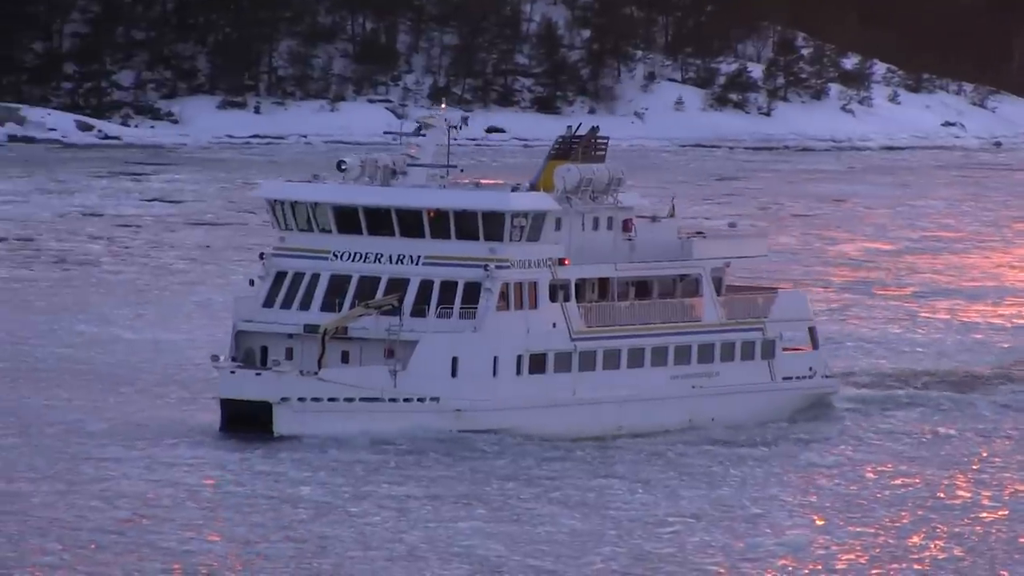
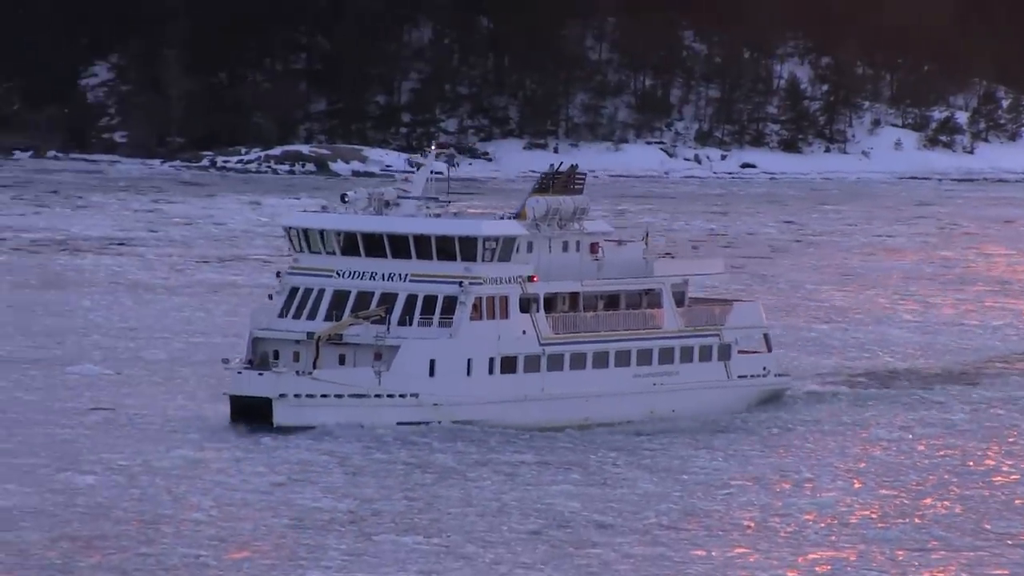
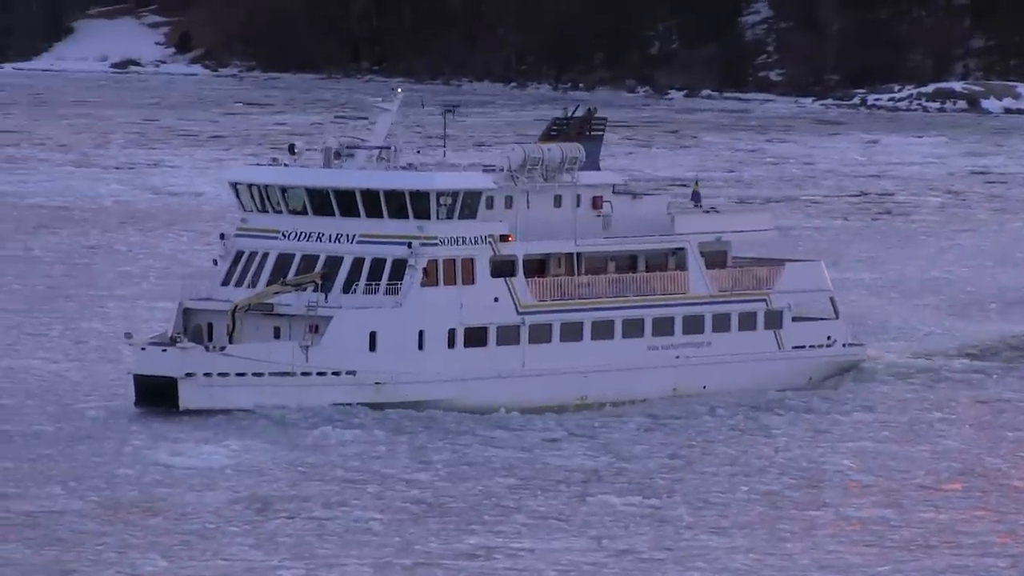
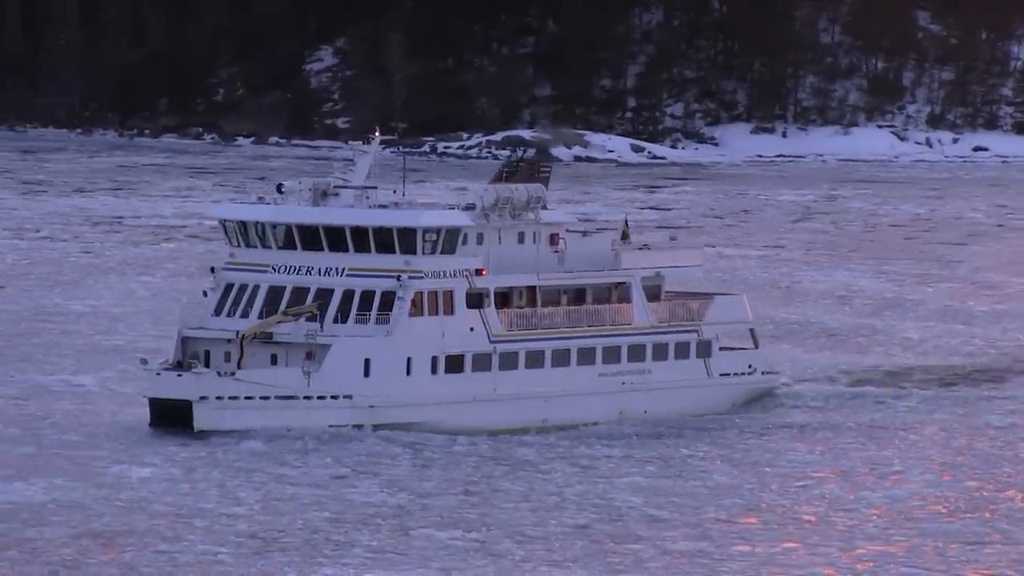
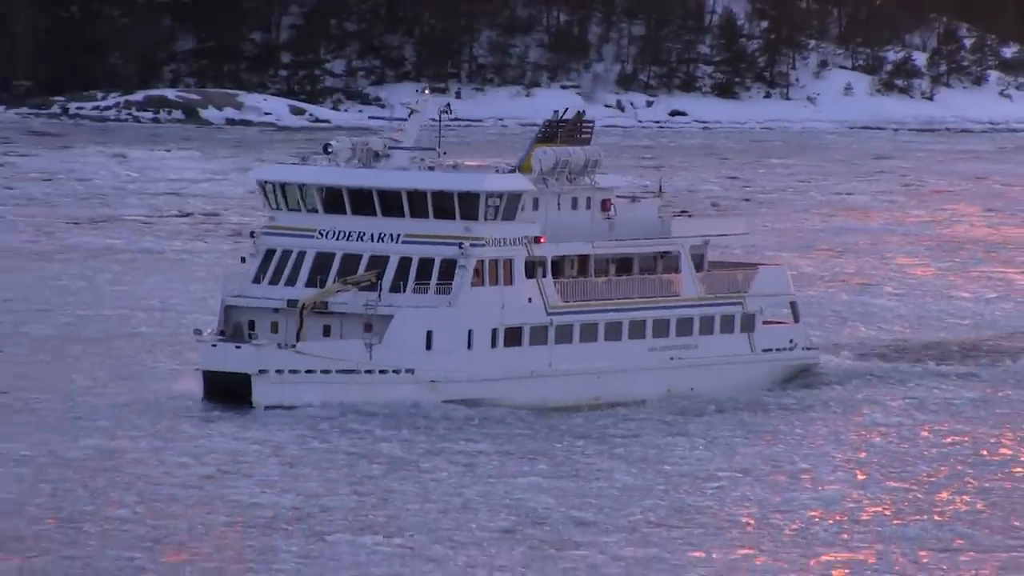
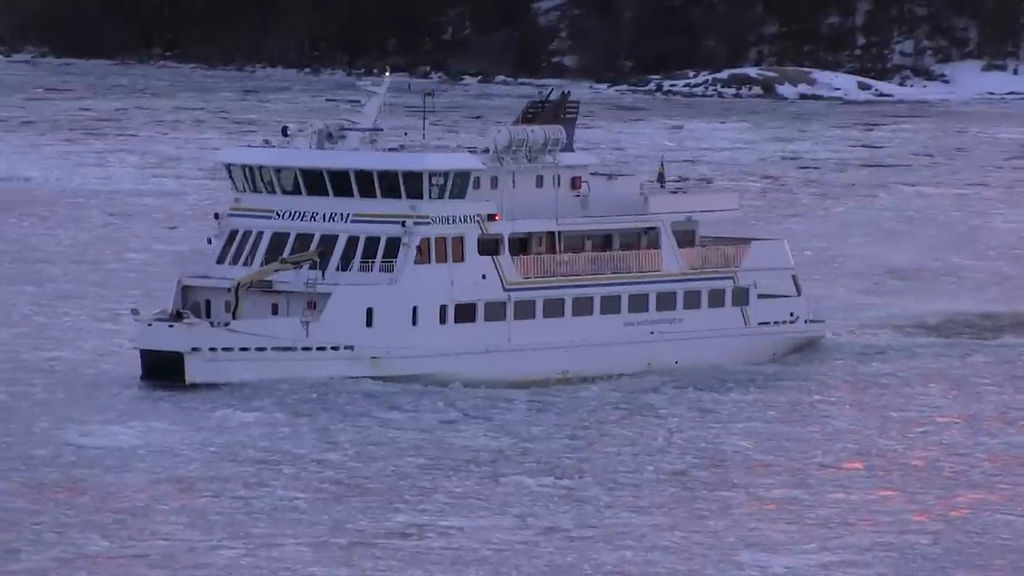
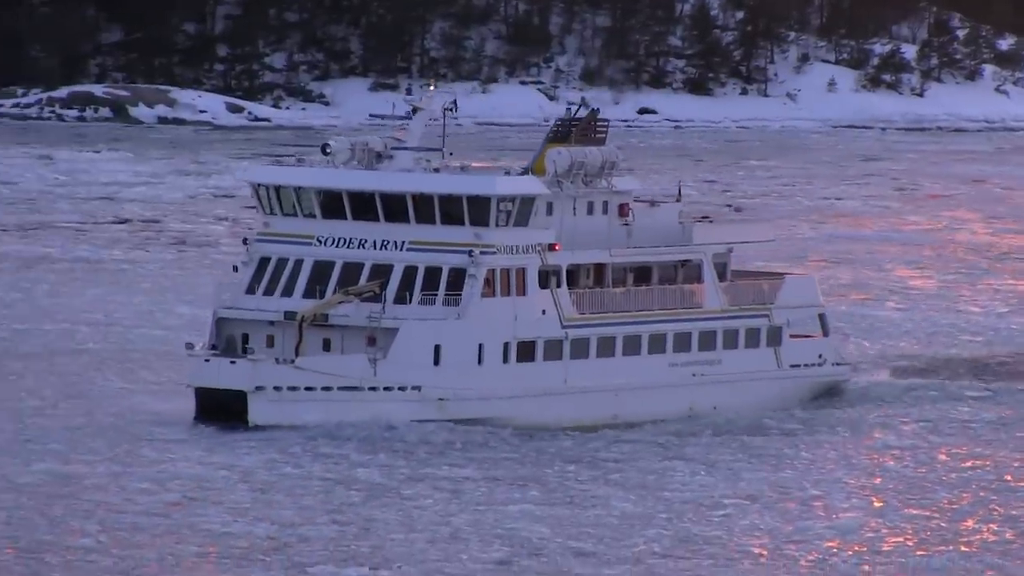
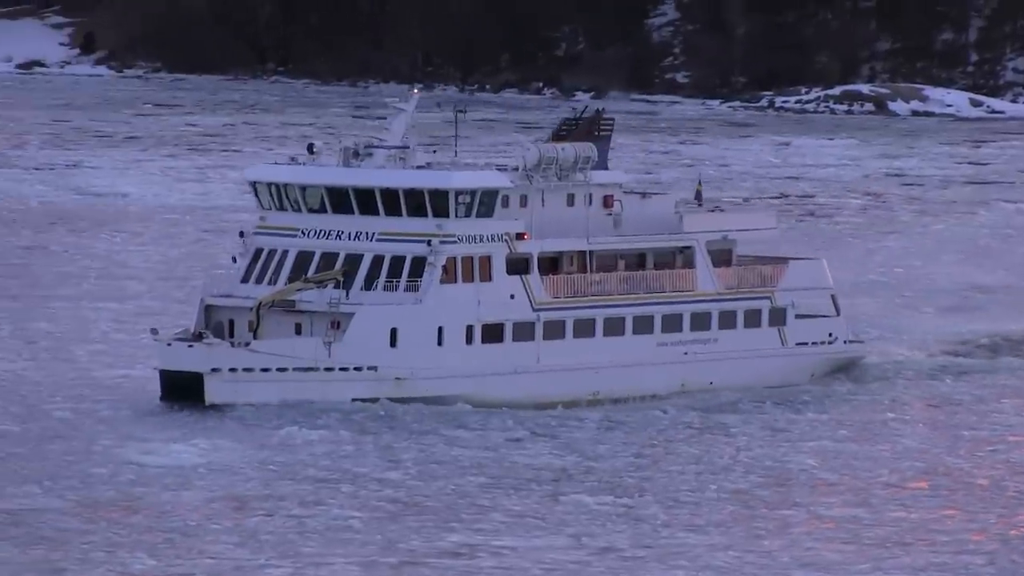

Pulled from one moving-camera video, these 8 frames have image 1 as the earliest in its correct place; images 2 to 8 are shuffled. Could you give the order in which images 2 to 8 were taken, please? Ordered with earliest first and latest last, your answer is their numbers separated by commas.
7, 5, 2, 4, 6, 8, 3
